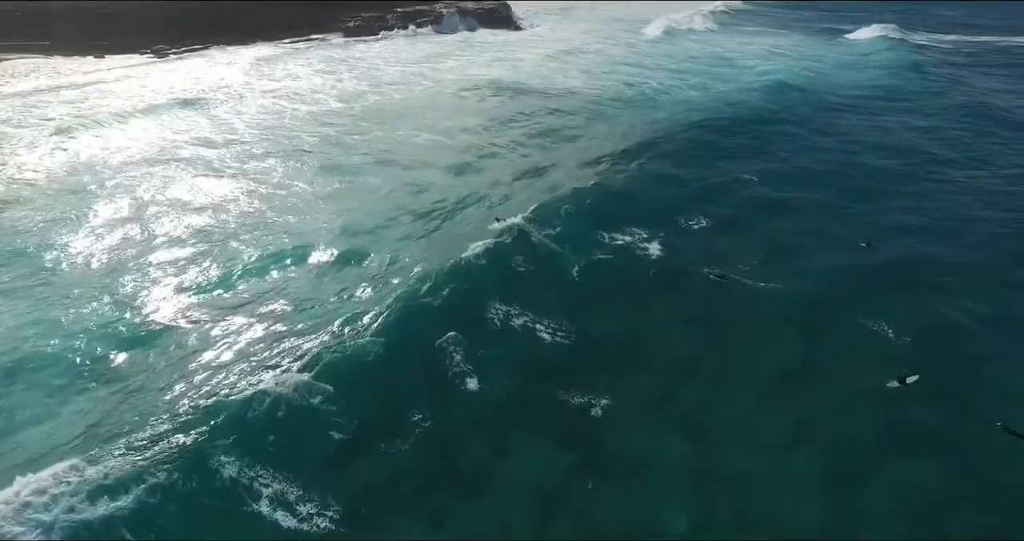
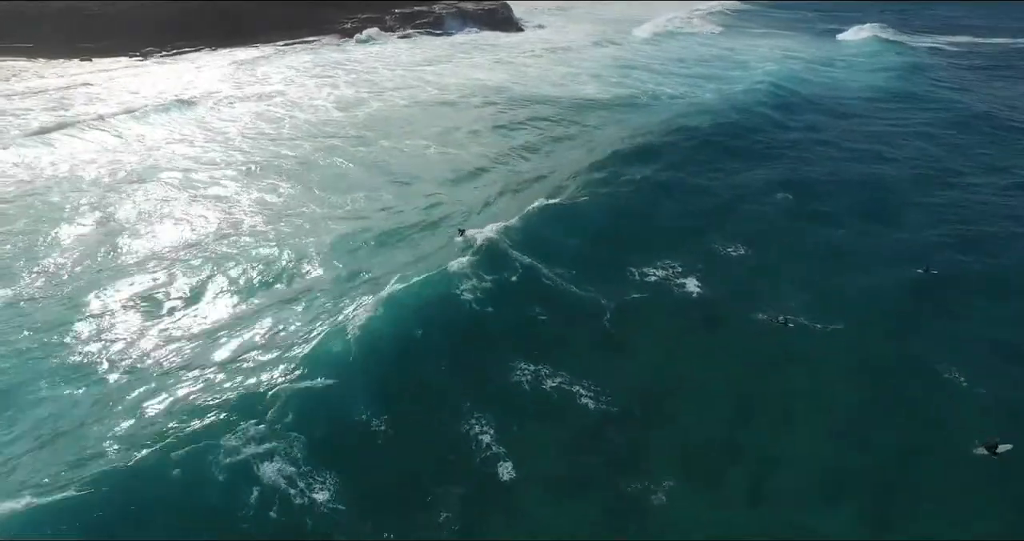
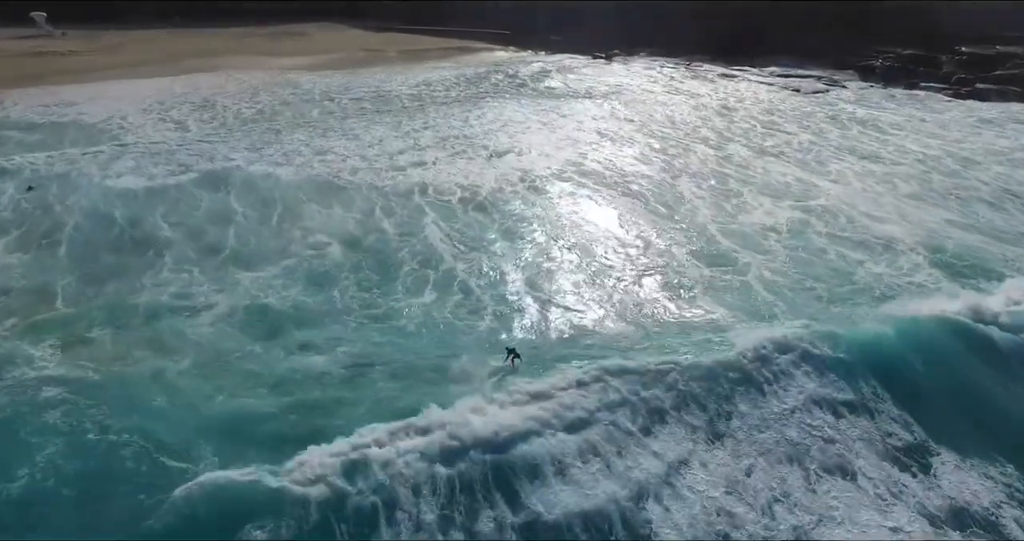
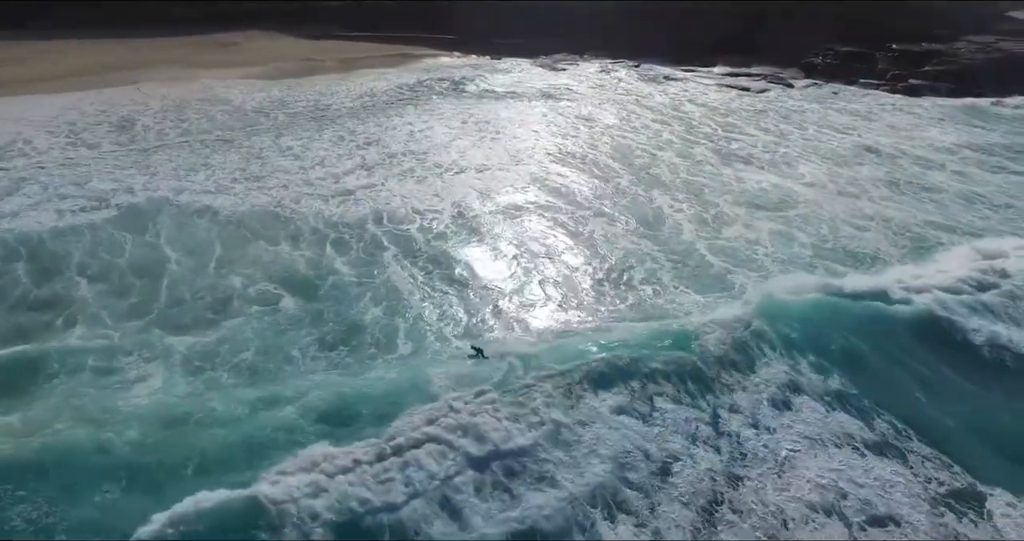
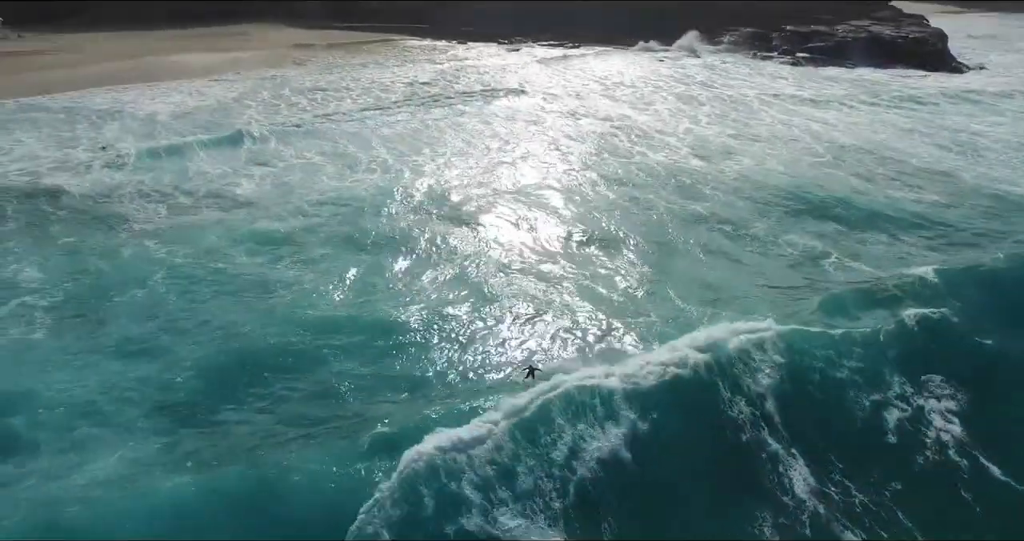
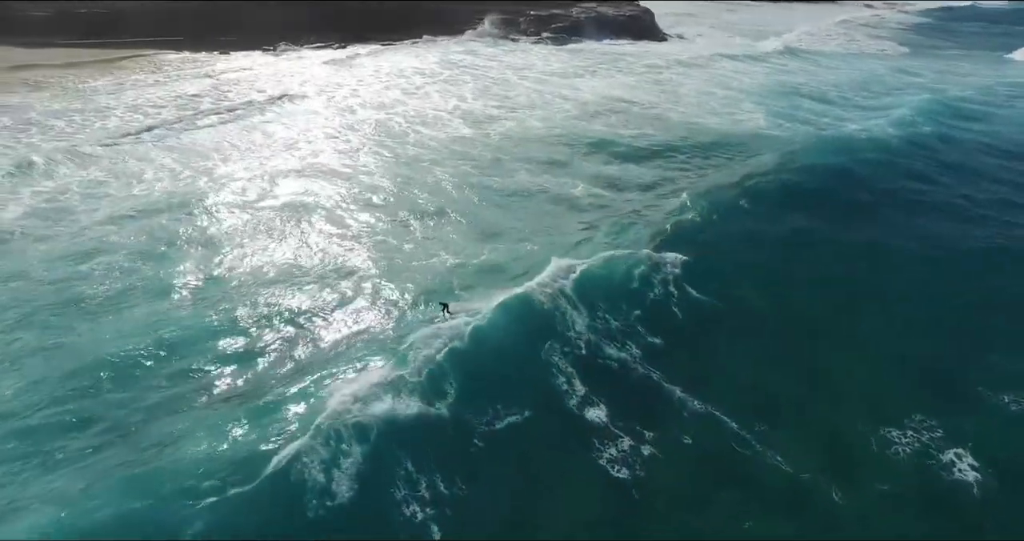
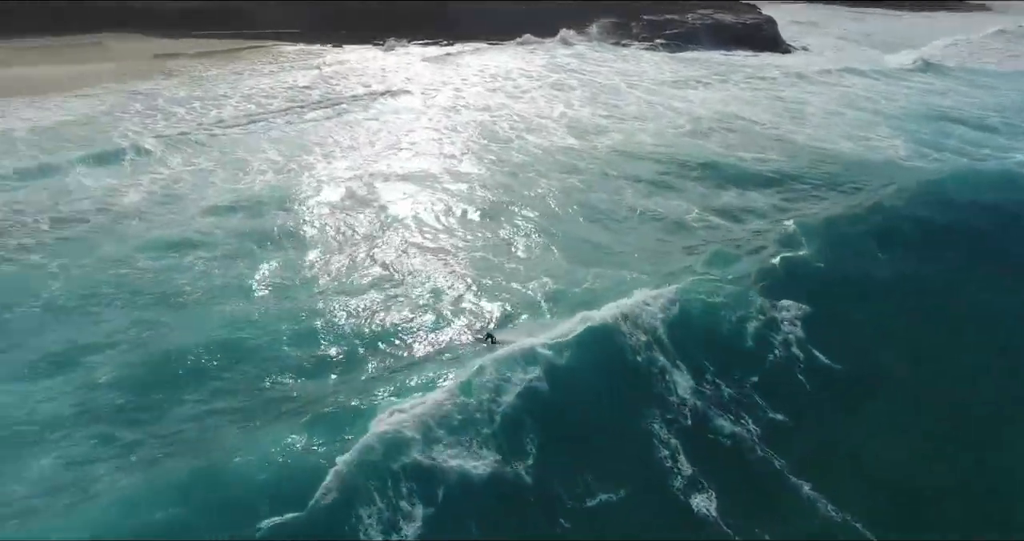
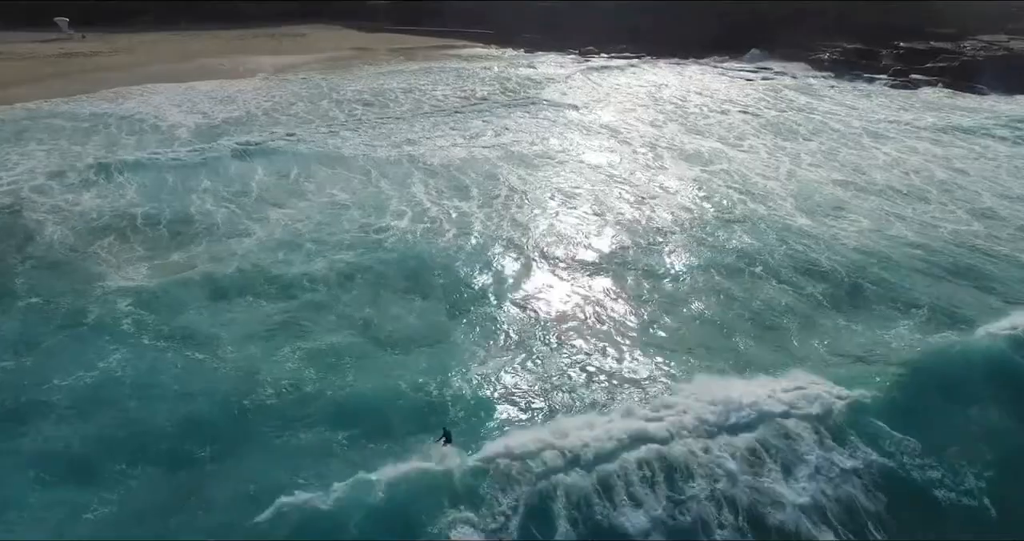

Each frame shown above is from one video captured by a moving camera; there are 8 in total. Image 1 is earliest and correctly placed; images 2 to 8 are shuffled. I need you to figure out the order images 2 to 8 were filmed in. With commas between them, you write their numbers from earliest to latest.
2, 6, 7, 5, 8, 3, 4
